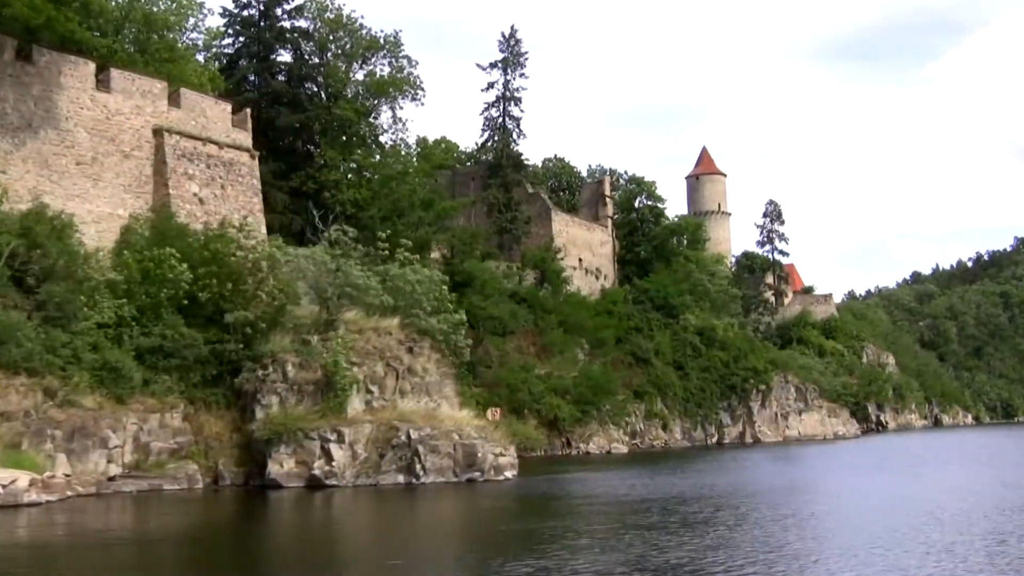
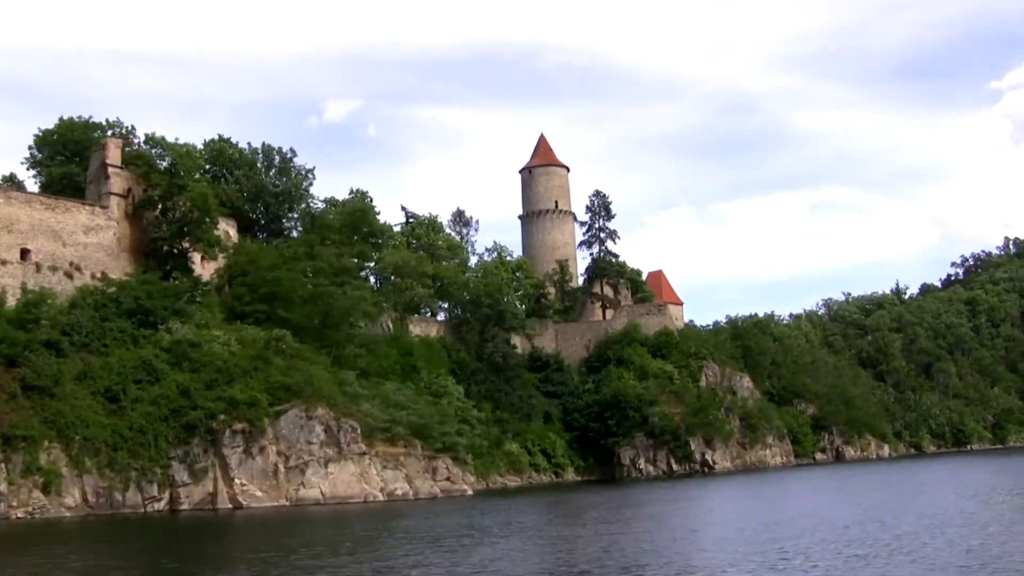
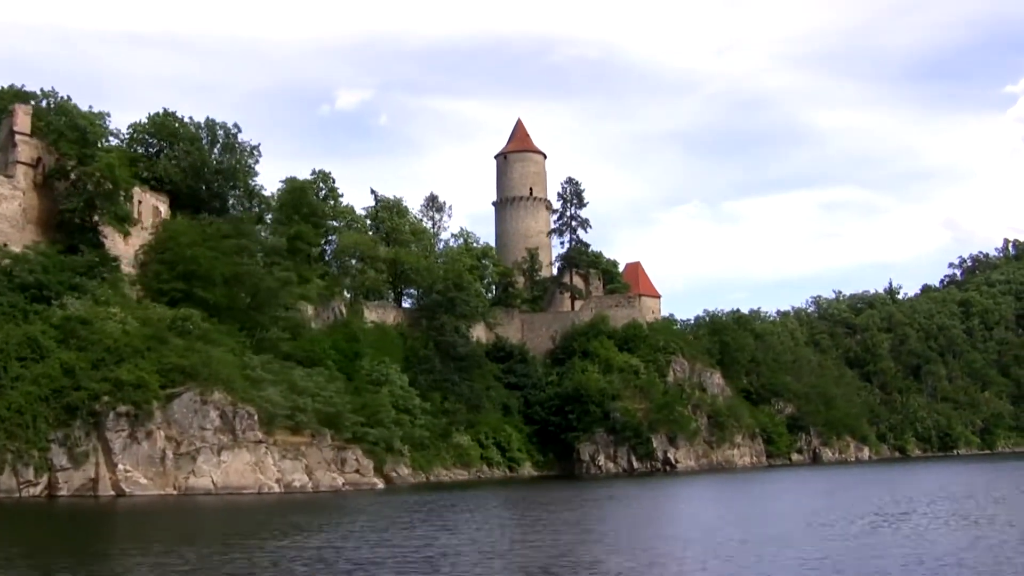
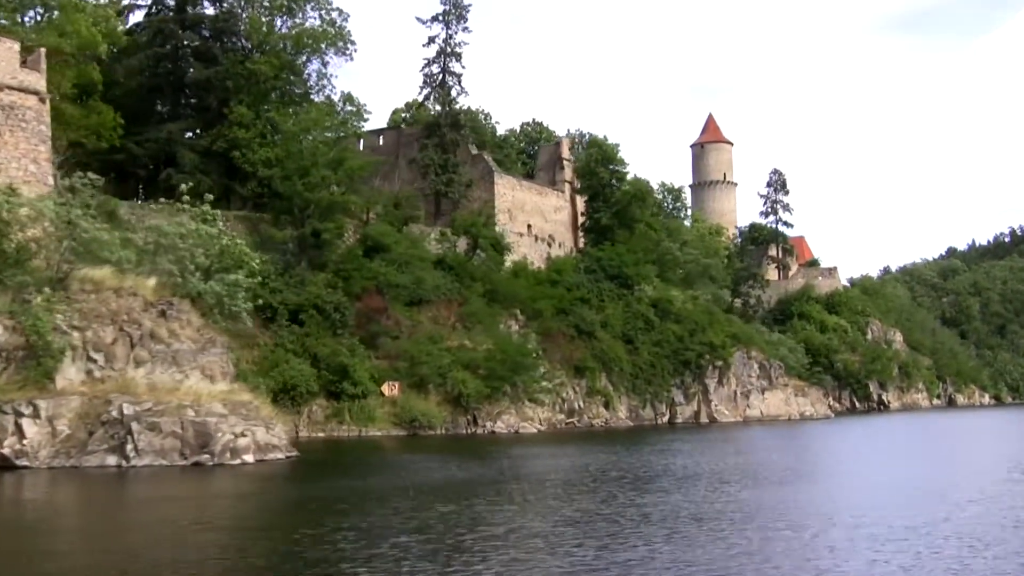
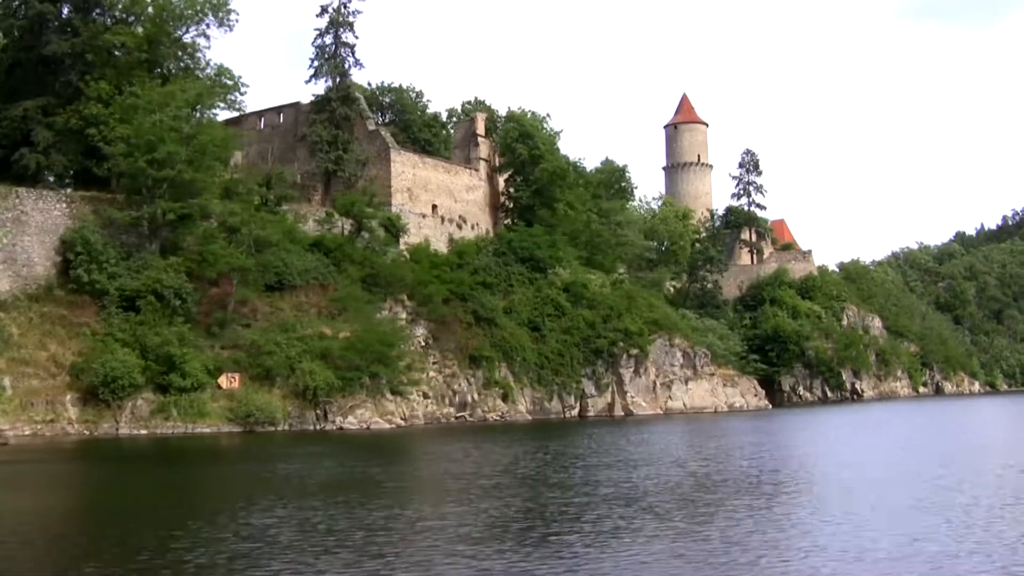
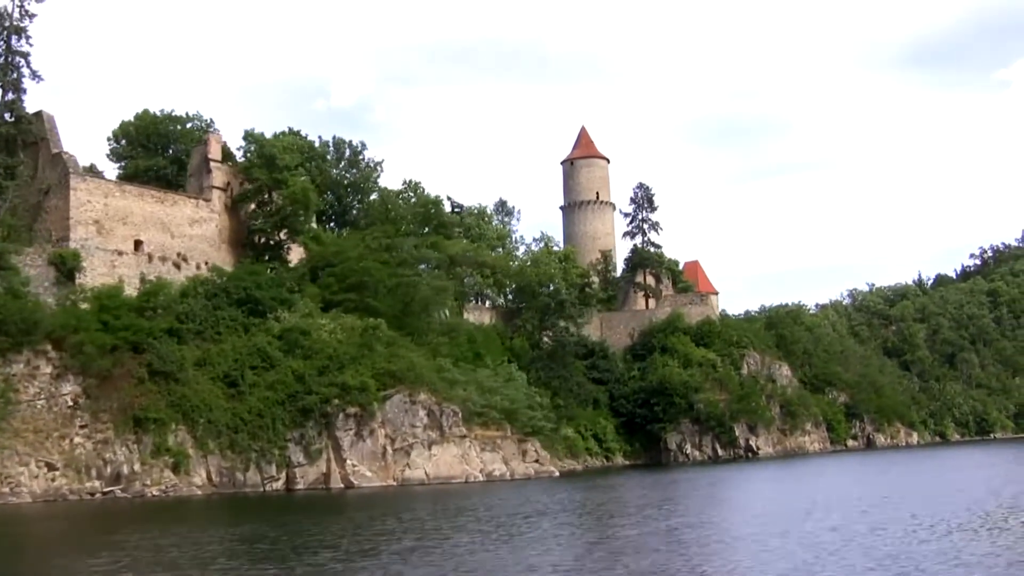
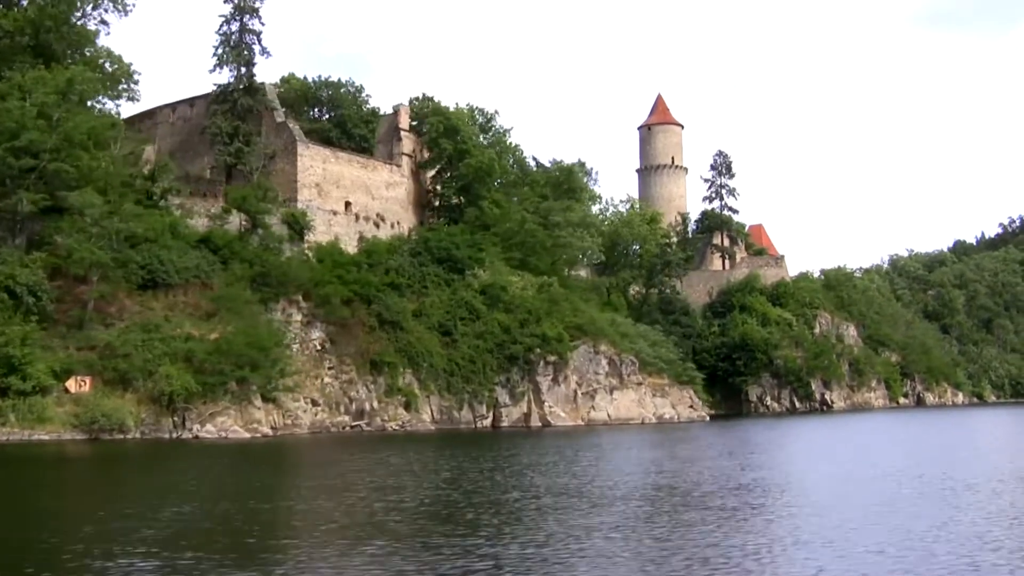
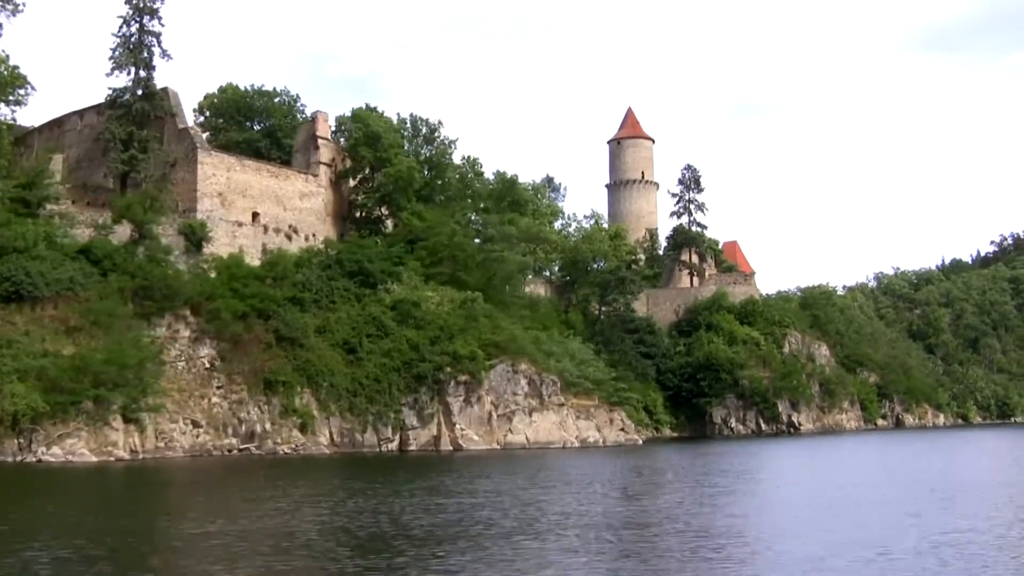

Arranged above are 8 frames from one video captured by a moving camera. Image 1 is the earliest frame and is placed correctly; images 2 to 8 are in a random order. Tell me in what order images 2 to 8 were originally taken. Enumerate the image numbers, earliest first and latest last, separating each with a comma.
4, 5, 7, 8, 6, 2, 3
